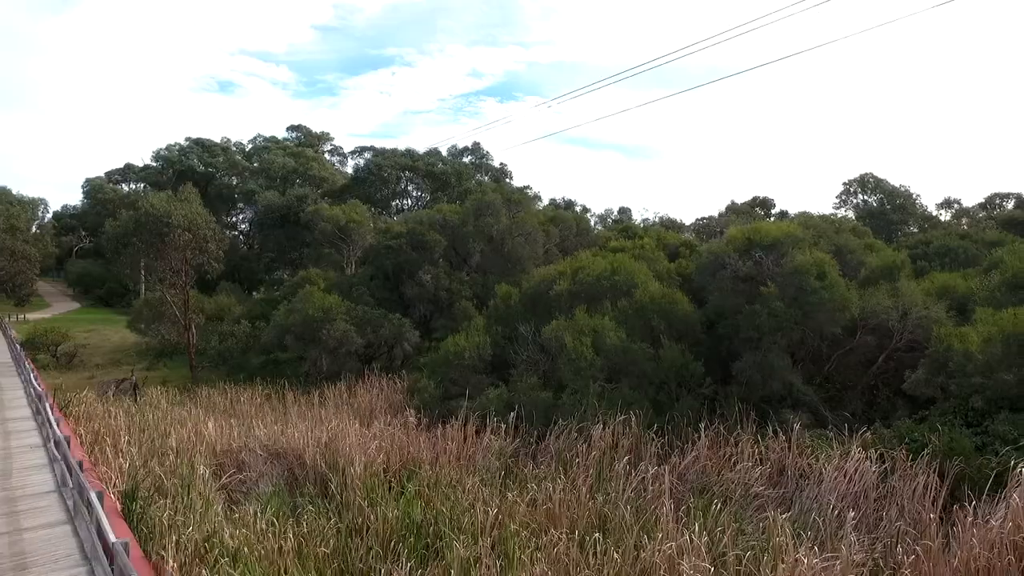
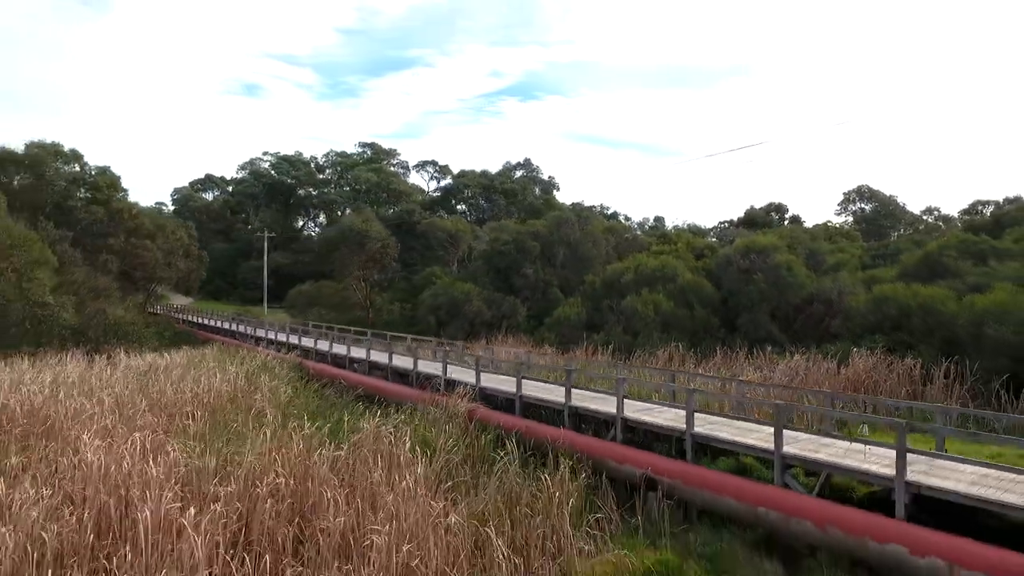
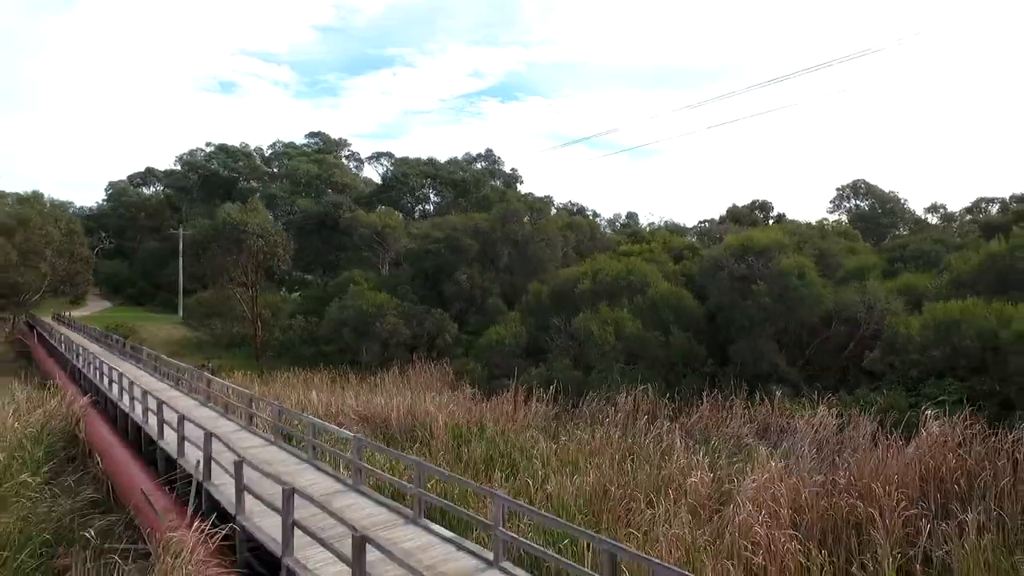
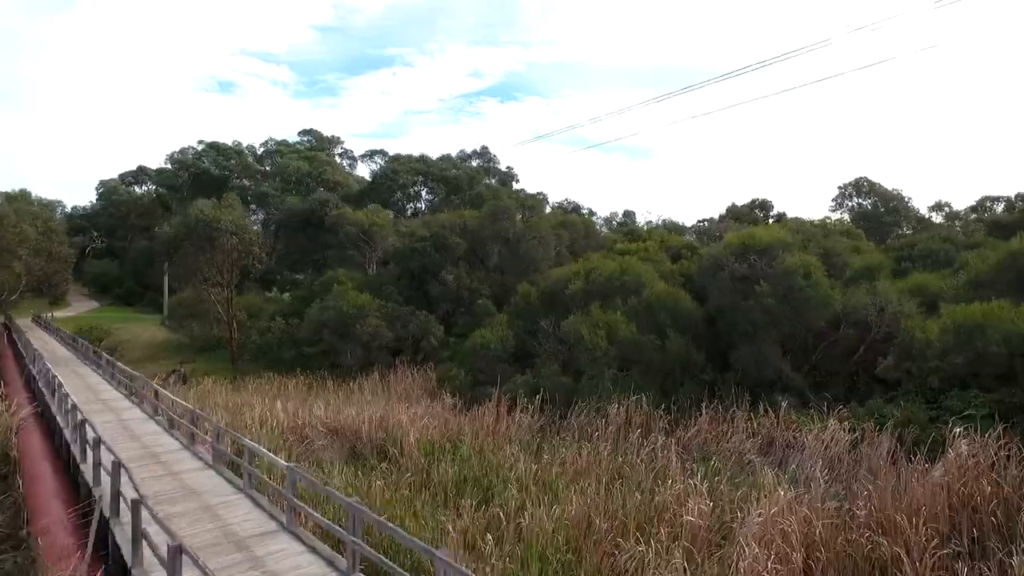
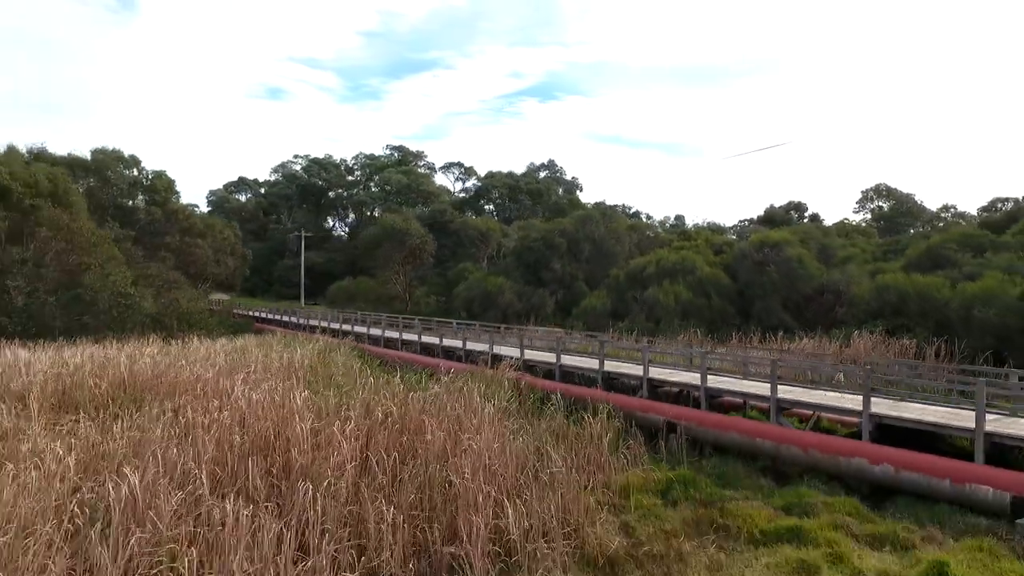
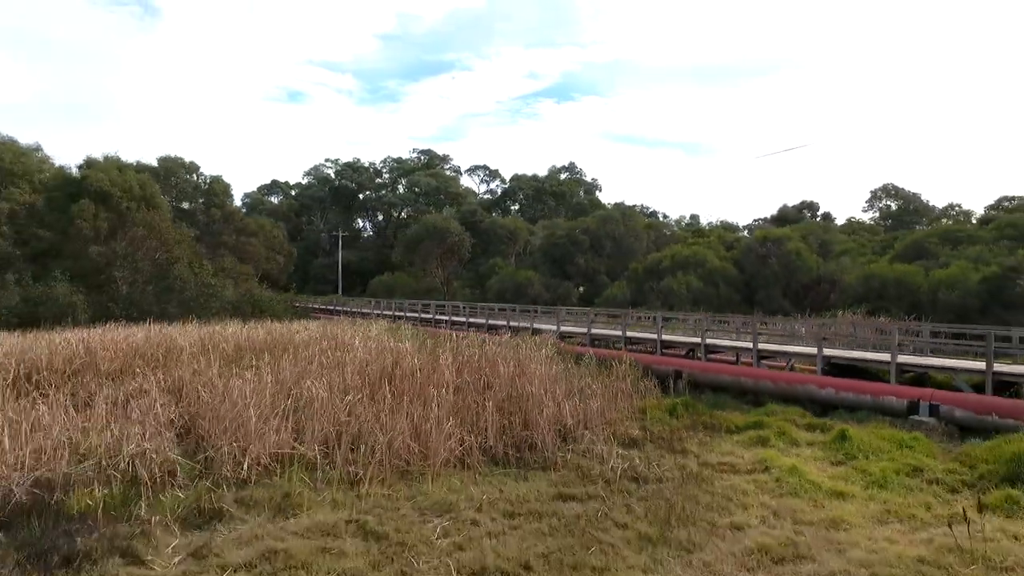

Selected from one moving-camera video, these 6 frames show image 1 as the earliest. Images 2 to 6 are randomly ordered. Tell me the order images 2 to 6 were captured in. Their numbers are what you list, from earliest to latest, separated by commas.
4, 3, 2, 5, 6
